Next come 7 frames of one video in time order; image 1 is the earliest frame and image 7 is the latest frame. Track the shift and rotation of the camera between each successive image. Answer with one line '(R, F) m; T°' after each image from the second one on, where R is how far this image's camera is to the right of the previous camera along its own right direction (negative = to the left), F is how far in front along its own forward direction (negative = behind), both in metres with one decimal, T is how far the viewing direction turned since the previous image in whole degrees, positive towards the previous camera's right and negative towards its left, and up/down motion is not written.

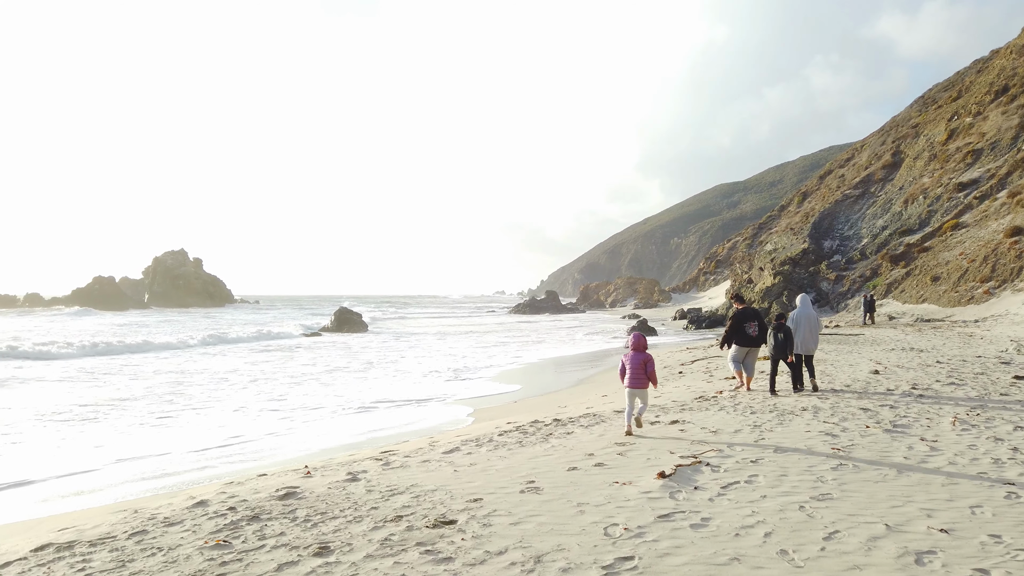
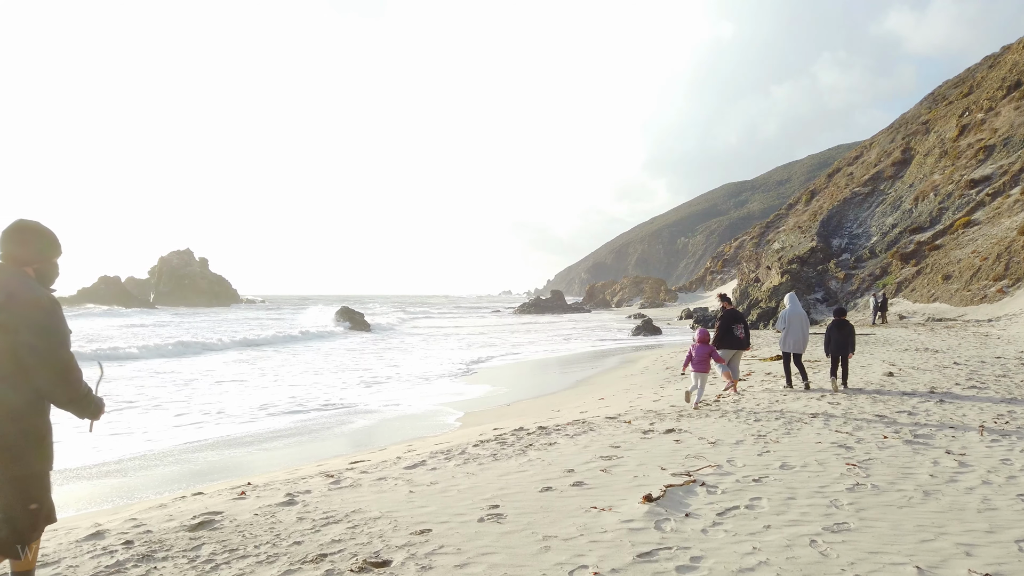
(+0.3, +0.6) m; -1°
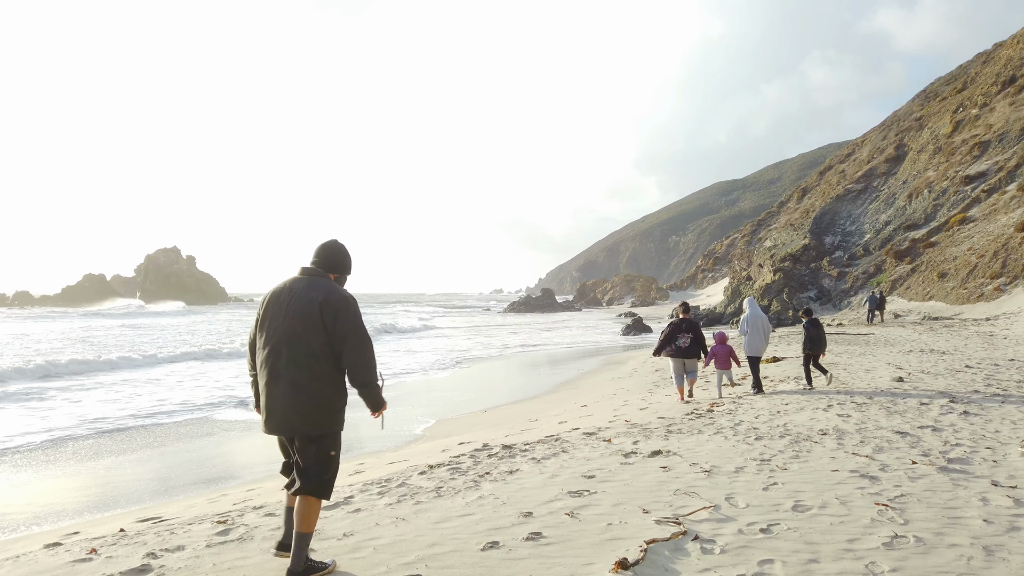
(+0.3, +0.9) m; +1°
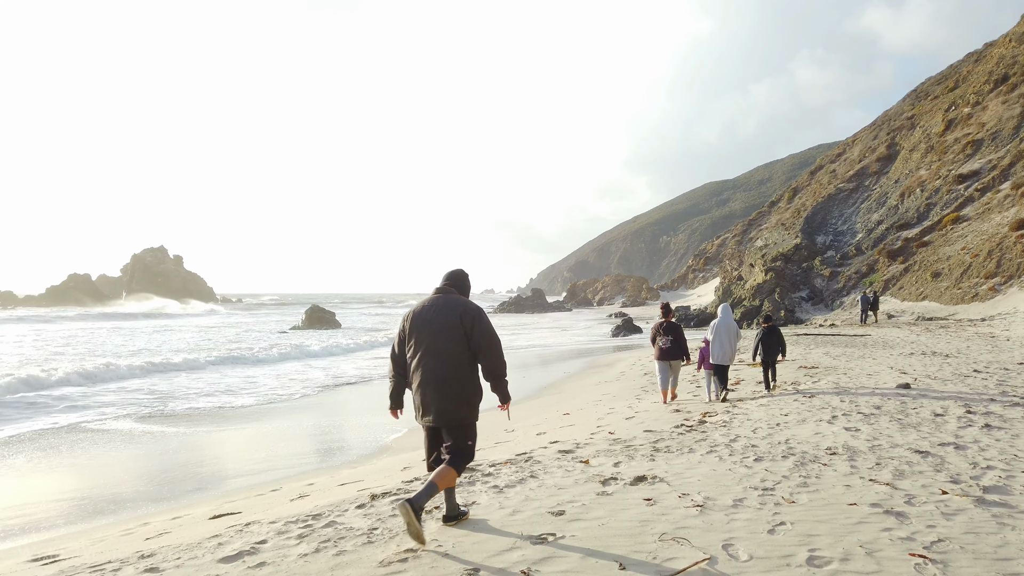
(+0.3, +0.7) m; +1°
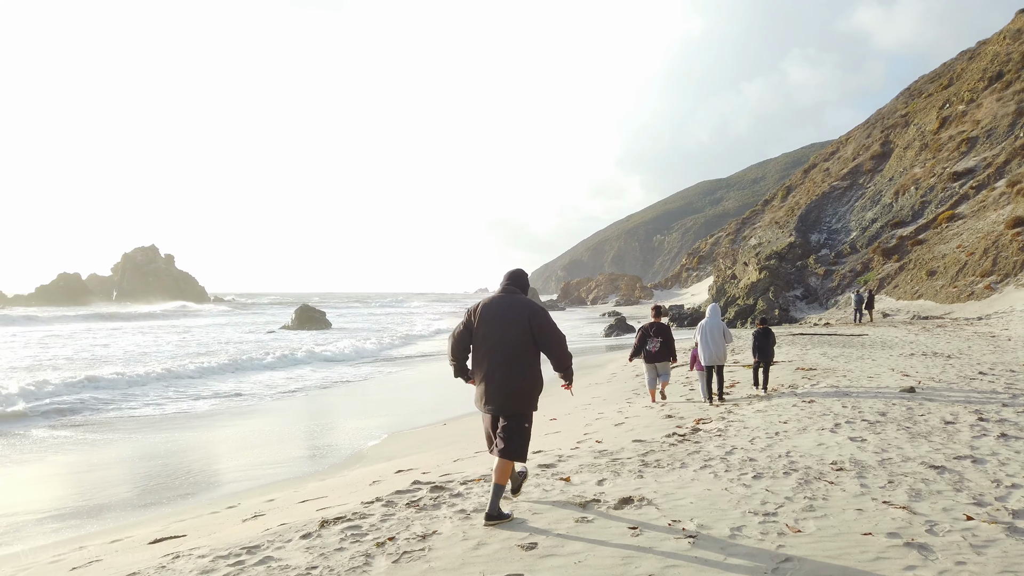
(+0.2, +0.5) m; +1°
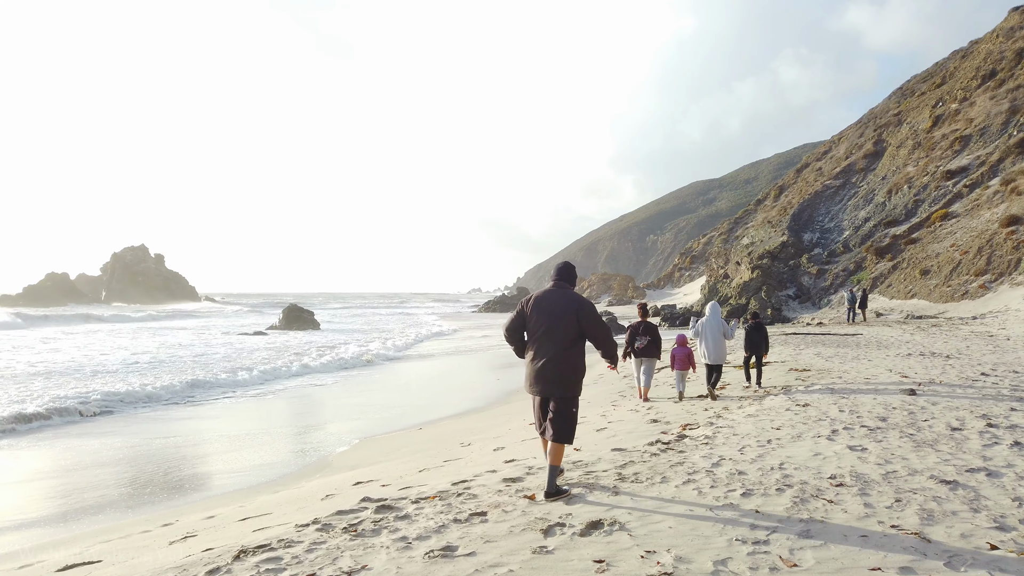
(+0.3, +0.5) m; +1°
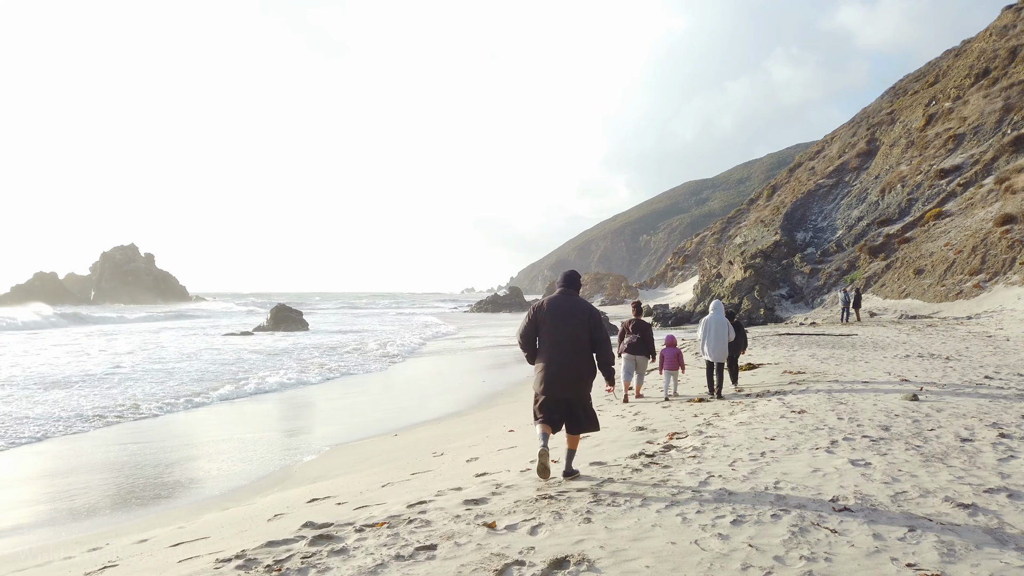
(+0.2, +0.5) m; +1°
